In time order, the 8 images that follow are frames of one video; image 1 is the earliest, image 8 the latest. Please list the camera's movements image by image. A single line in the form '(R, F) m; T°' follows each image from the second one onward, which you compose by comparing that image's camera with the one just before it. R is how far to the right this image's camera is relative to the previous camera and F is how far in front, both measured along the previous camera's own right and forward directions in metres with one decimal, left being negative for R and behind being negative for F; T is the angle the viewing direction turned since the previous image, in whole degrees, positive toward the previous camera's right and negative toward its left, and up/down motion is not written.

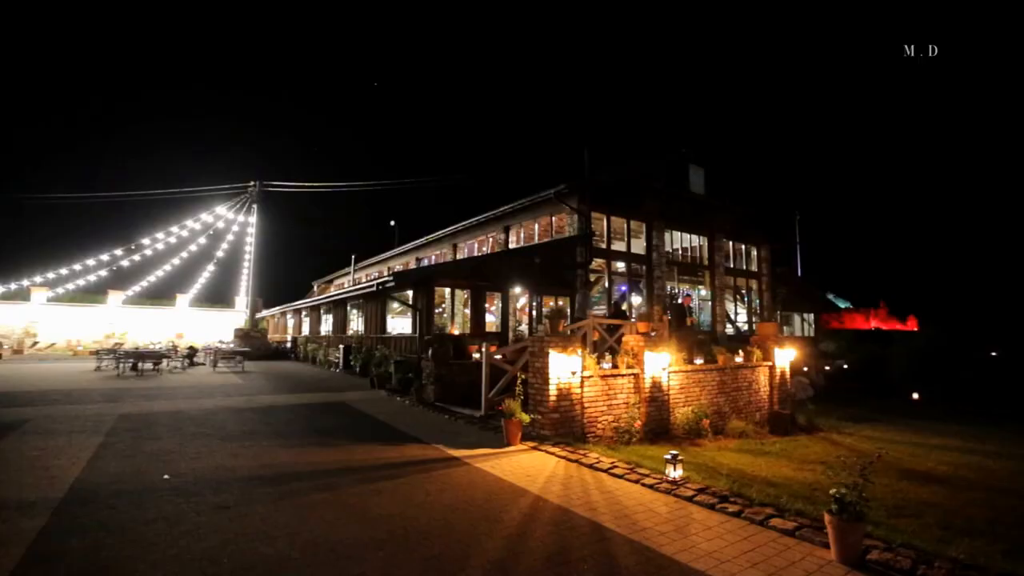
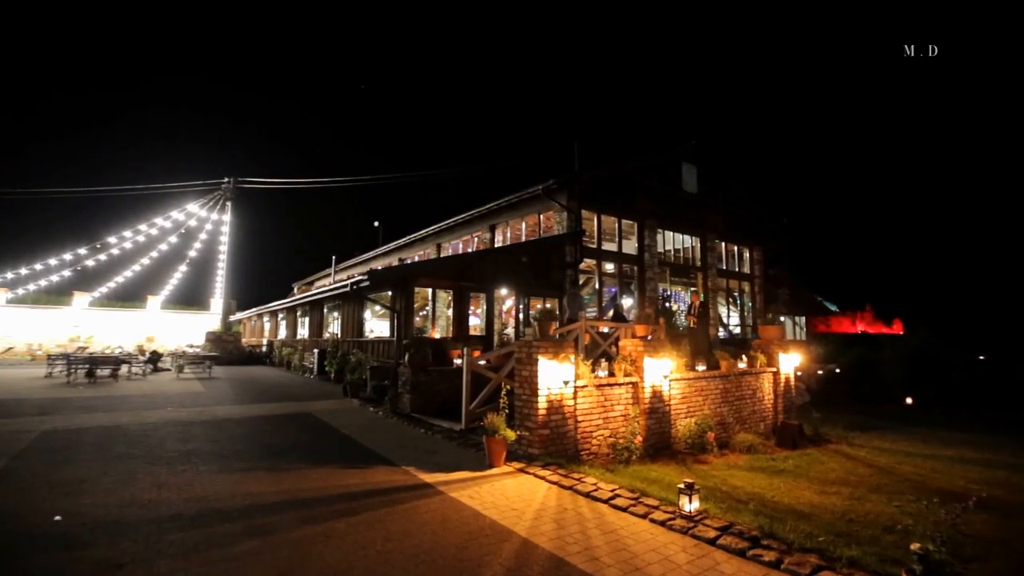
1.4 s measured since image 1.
(0.0, +0.8) m; +2°
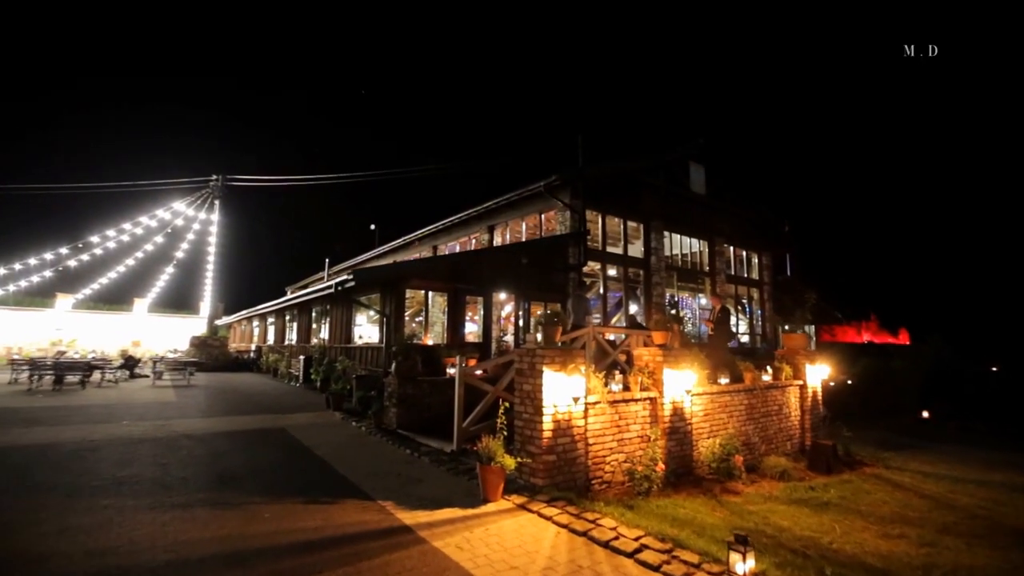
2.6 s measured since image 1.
(0.0, +0.9) m; 0°
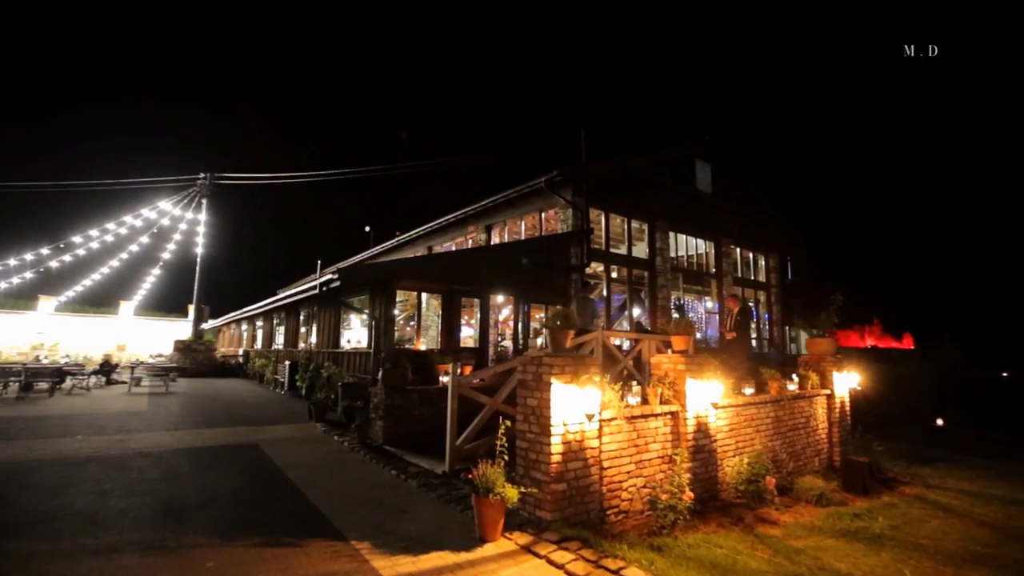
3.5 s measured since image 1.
(0.0, +0.8) m; 0°
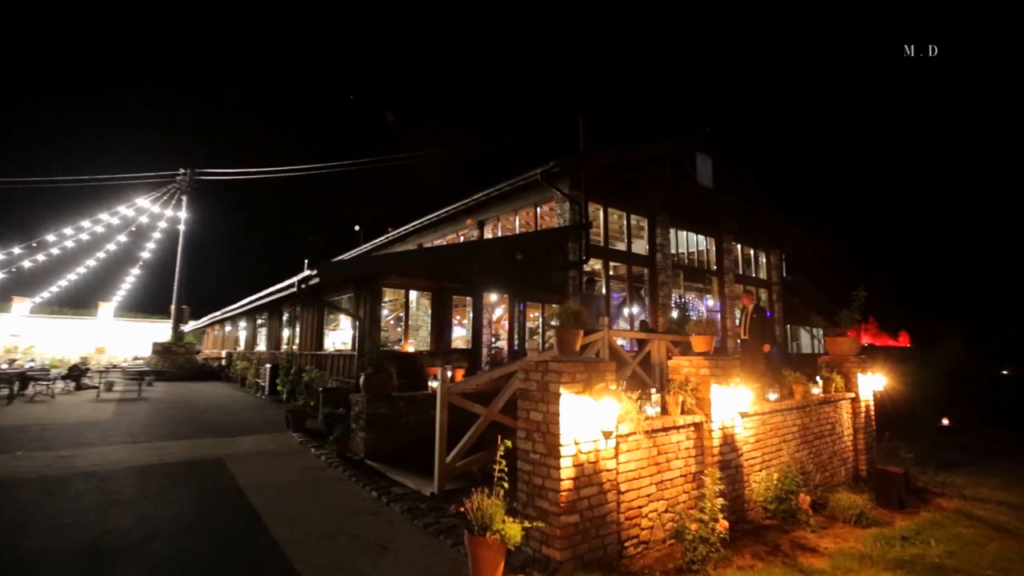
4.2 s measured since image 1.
(-0.1, +0.7) m; +1°
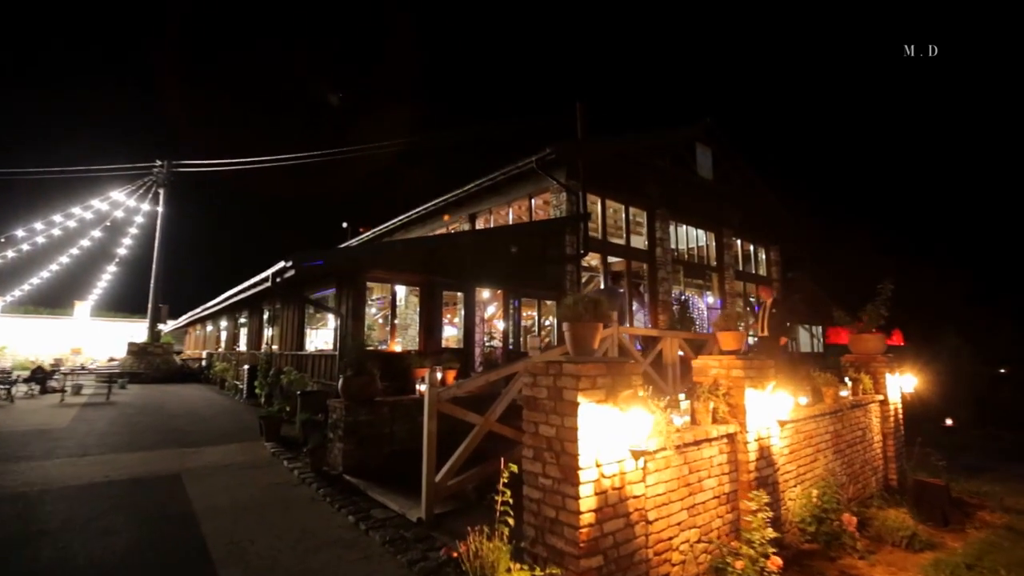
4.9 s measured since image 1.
(-0.1, +0.7) m; +1°
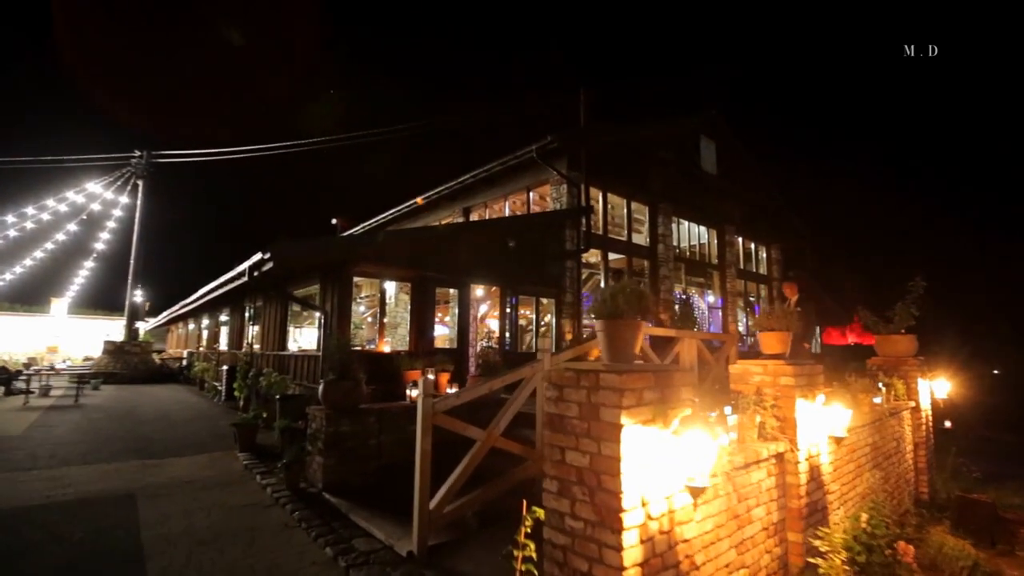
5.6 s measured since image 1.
(-0.1, +0.6) m; +1°
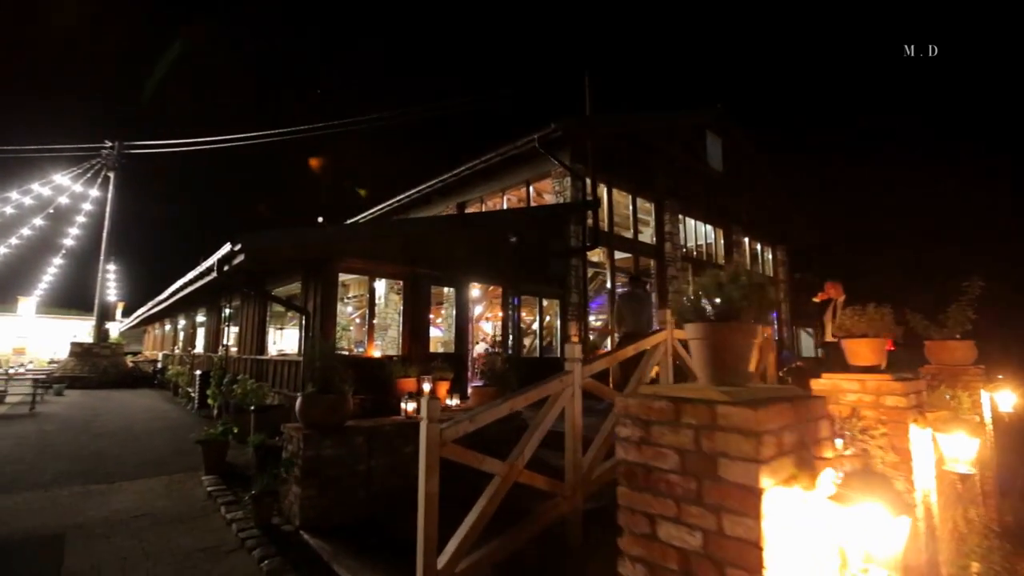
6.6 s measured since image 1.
(-0.2, +0.8) m; +1°
